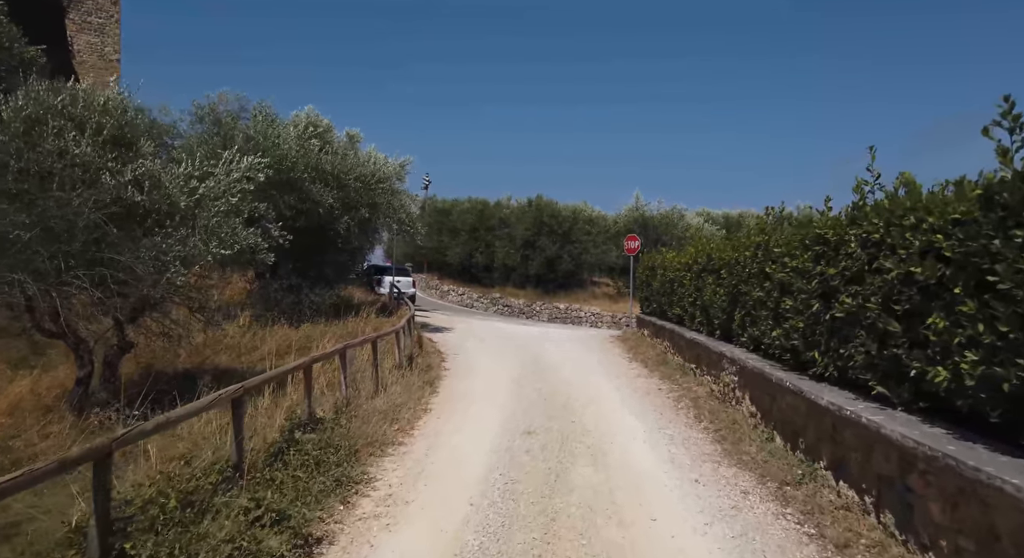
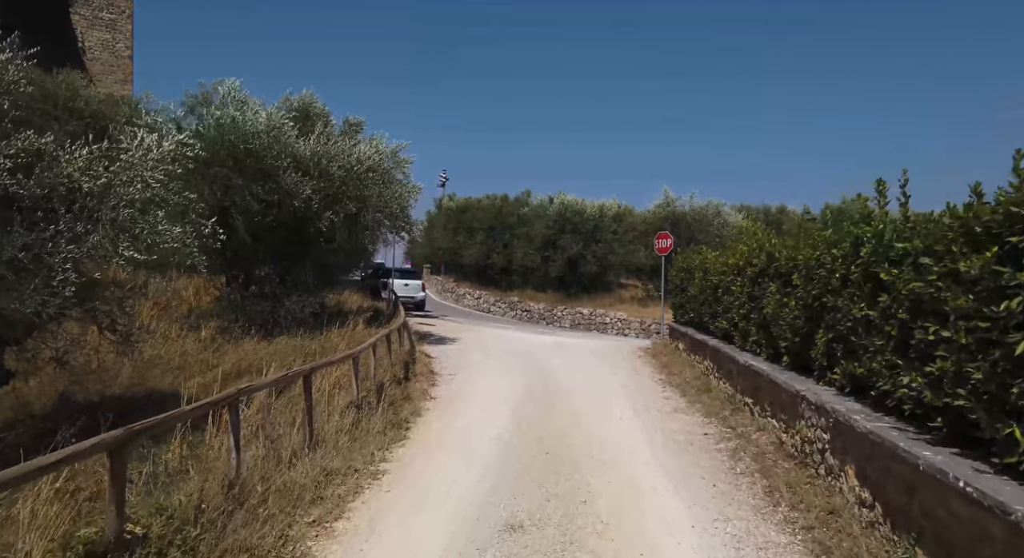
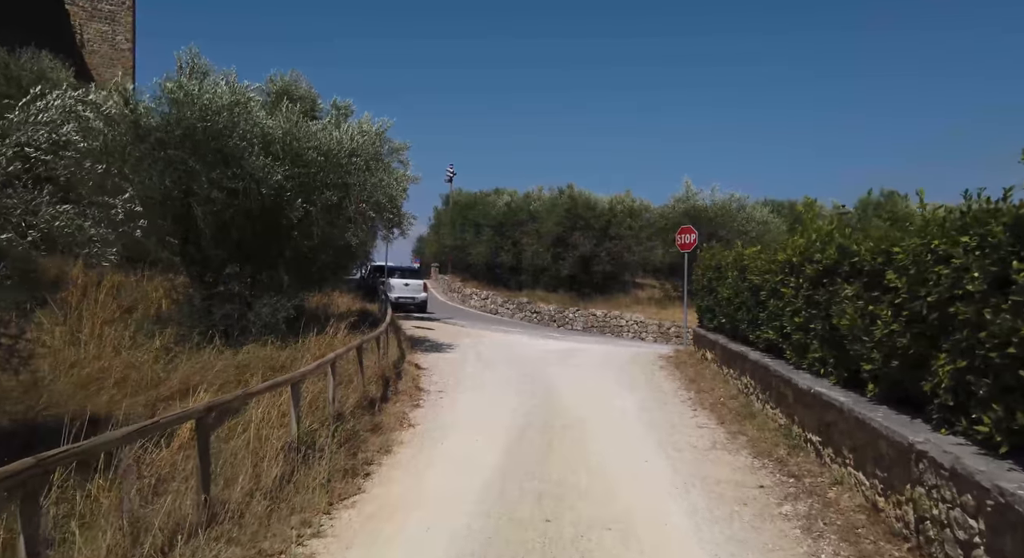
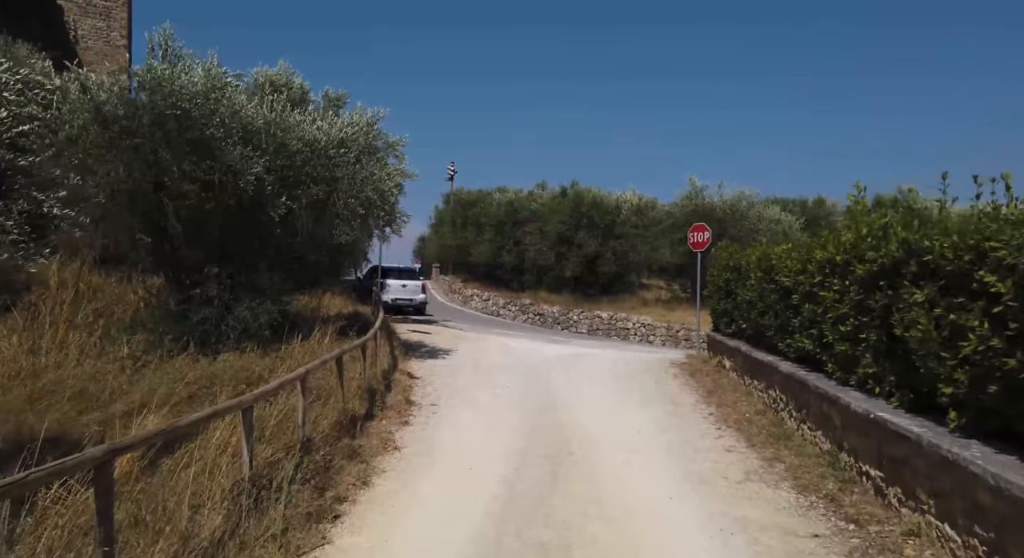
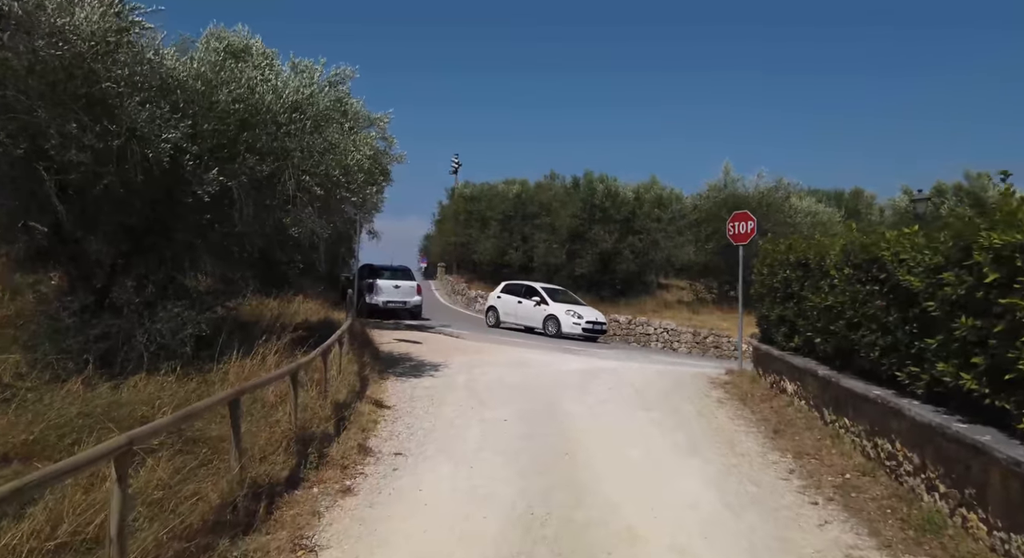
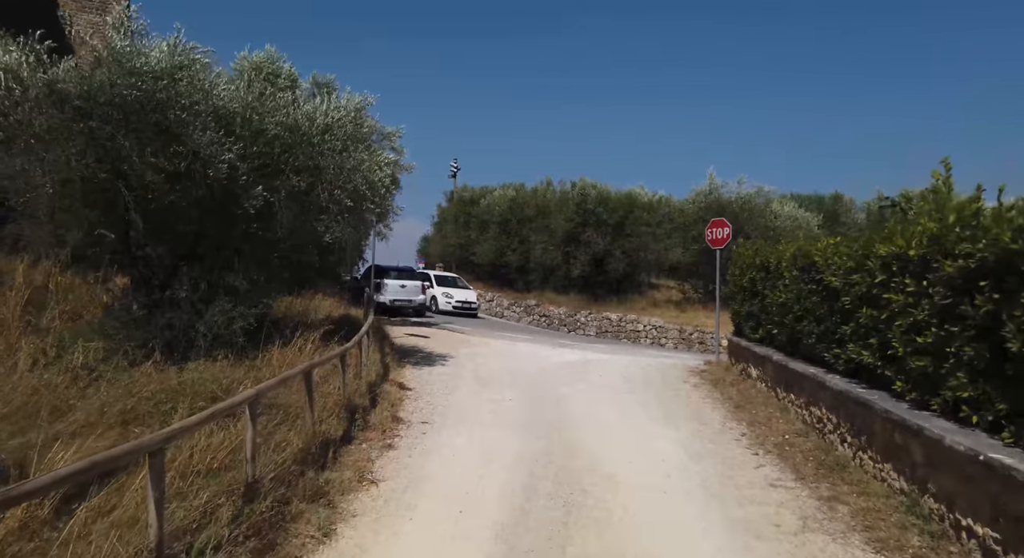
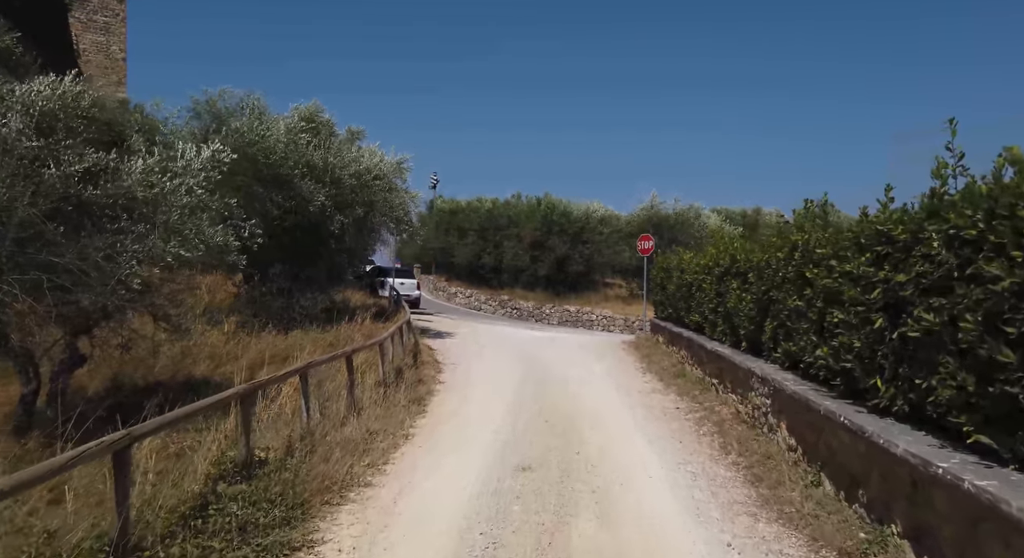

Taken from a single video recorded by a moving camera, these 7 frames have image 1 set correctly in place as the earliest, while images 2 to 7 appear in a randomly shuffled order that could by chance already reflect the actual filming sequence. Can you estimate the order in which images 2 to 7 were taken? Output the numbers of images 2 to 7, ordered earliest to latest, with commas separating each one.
7, 2, 3, 4, 6, 5
